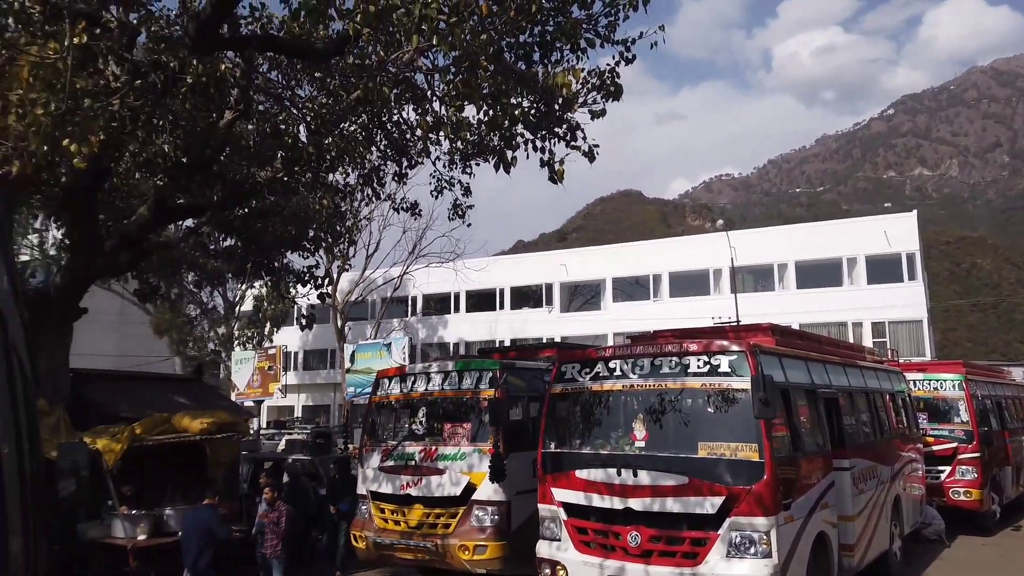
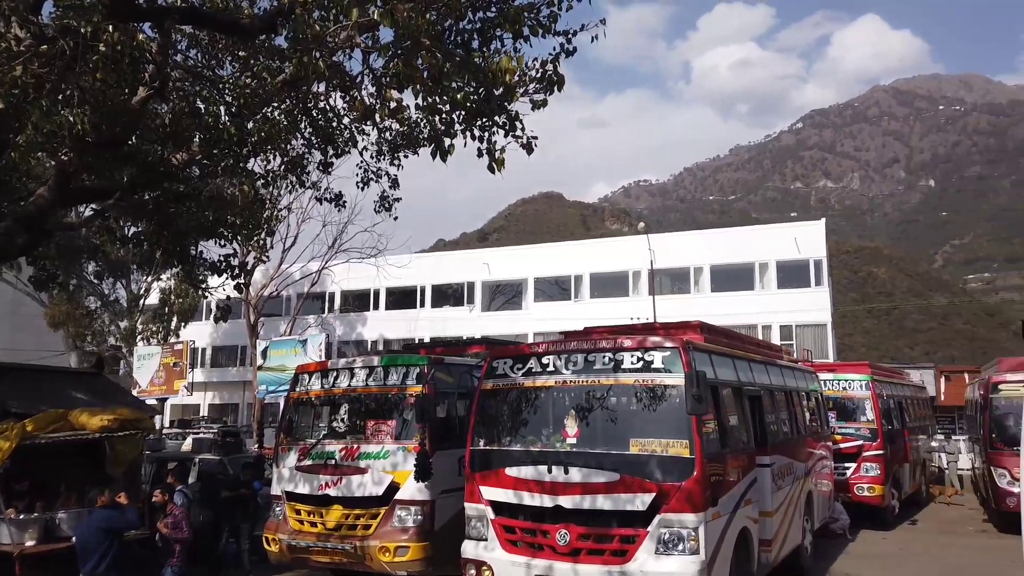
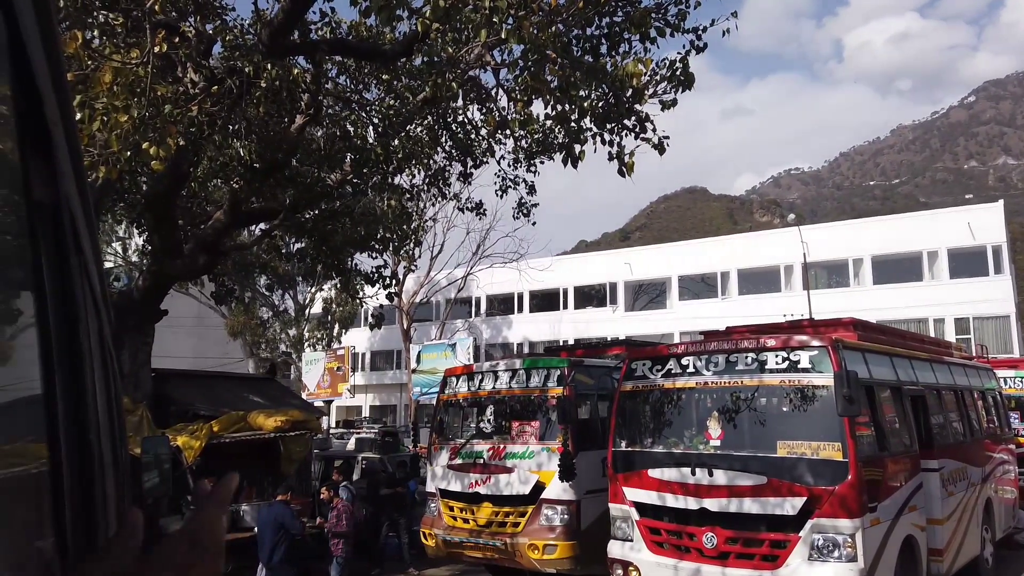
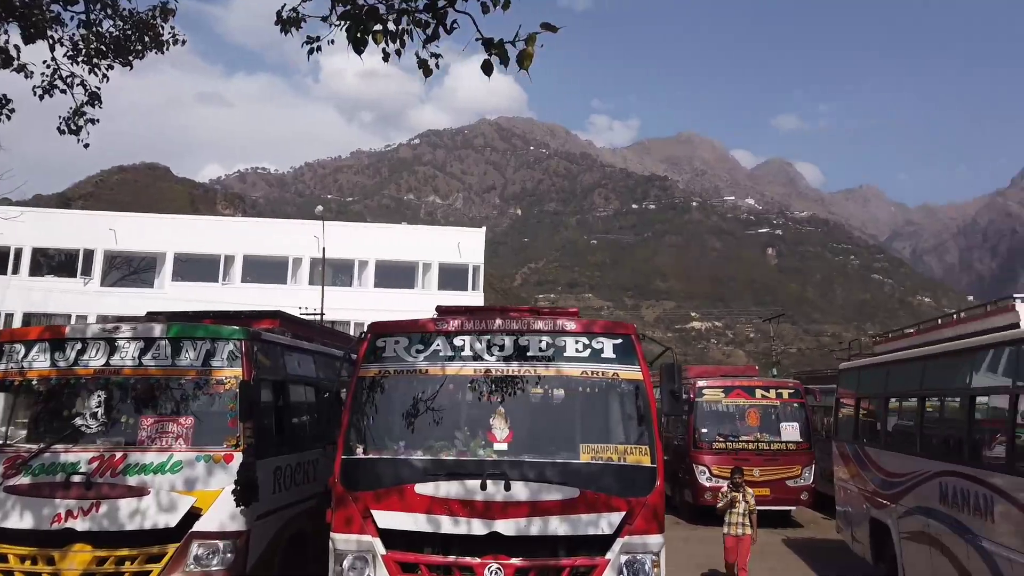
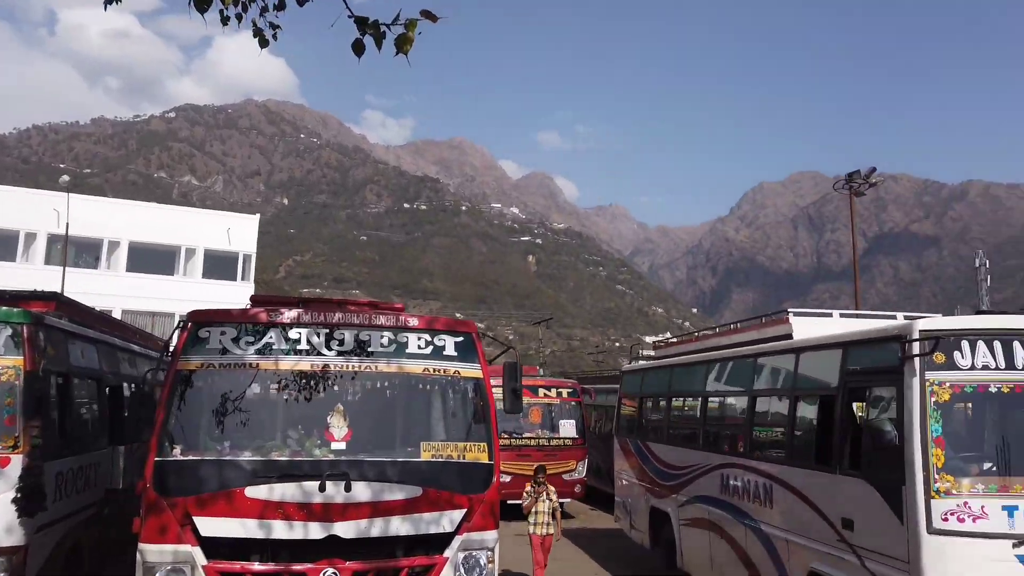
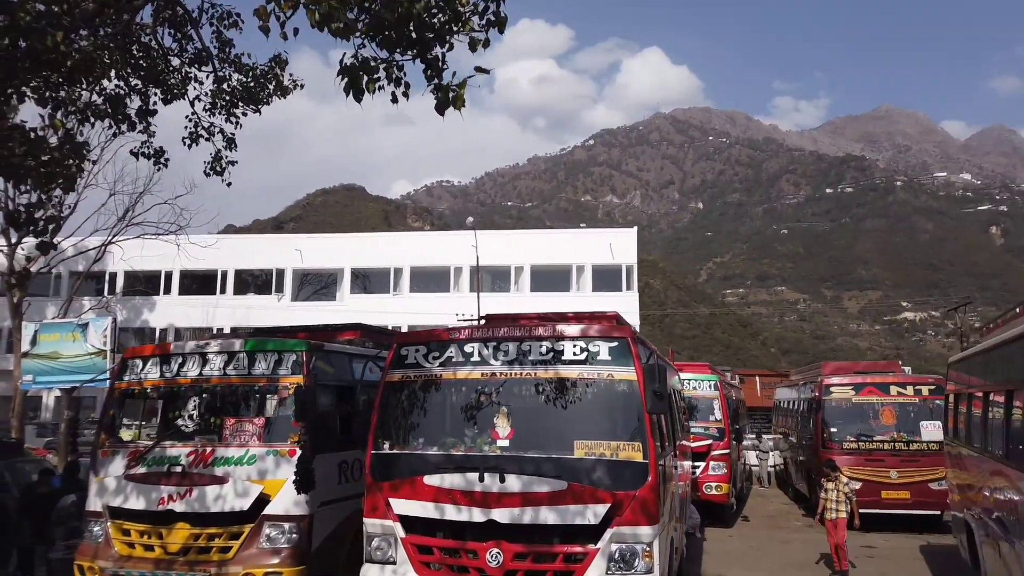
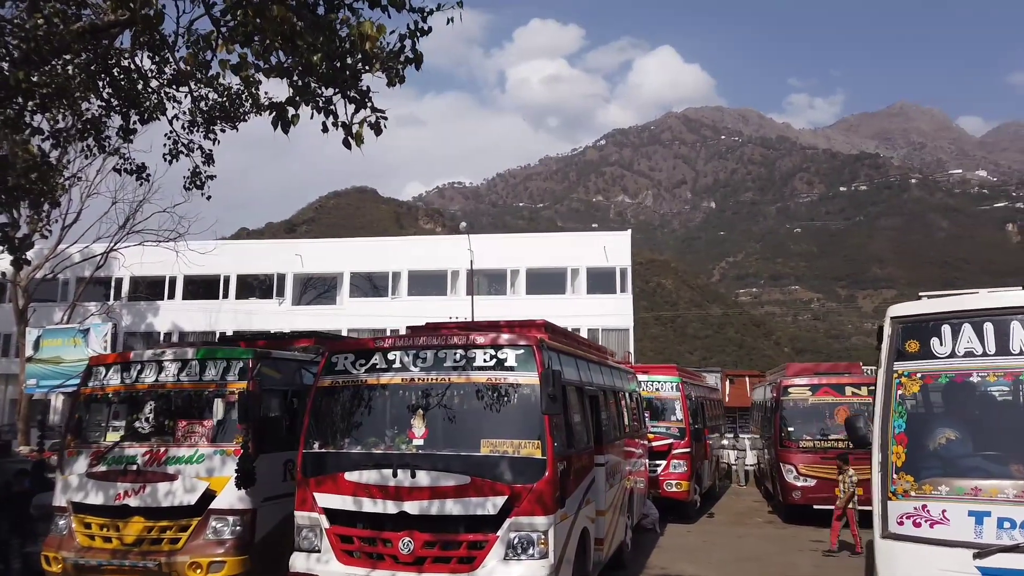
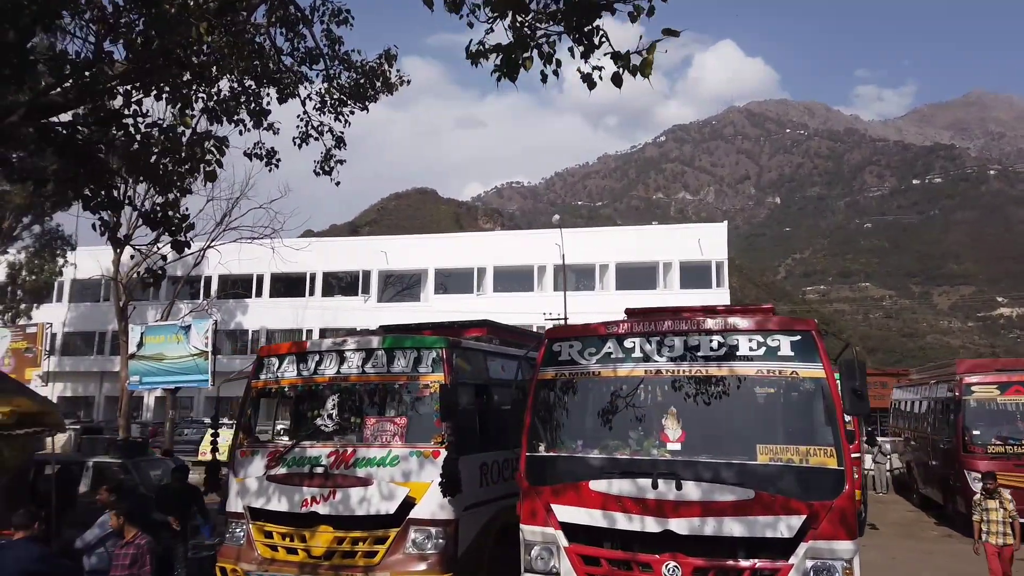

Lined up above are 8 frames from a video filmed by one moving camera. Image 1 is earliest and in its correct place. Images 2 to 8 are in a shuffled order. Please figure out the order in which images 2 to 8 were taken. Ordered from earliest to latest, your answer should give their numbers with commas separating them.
3, 2, 7, 6, 8, 4, 5
